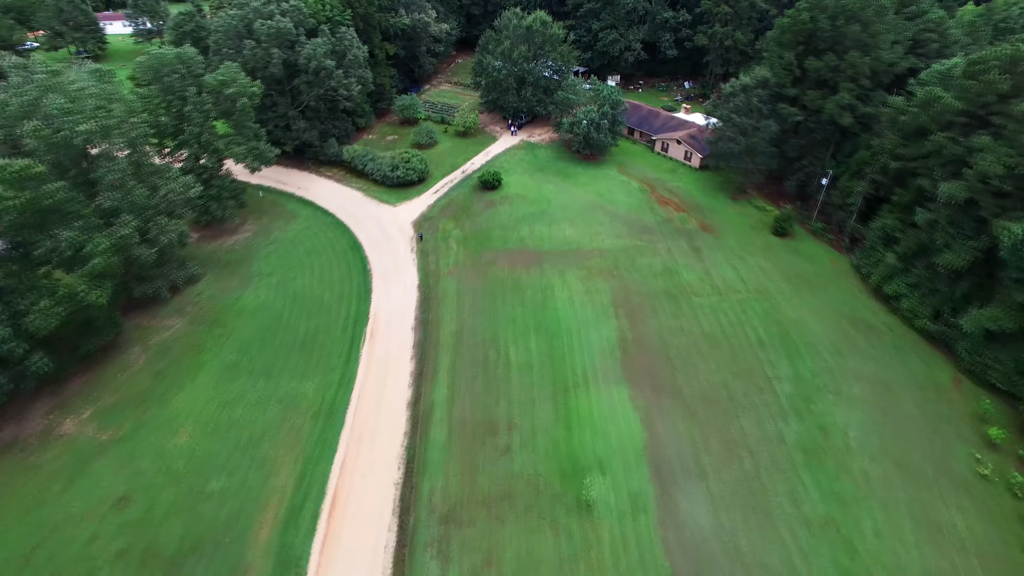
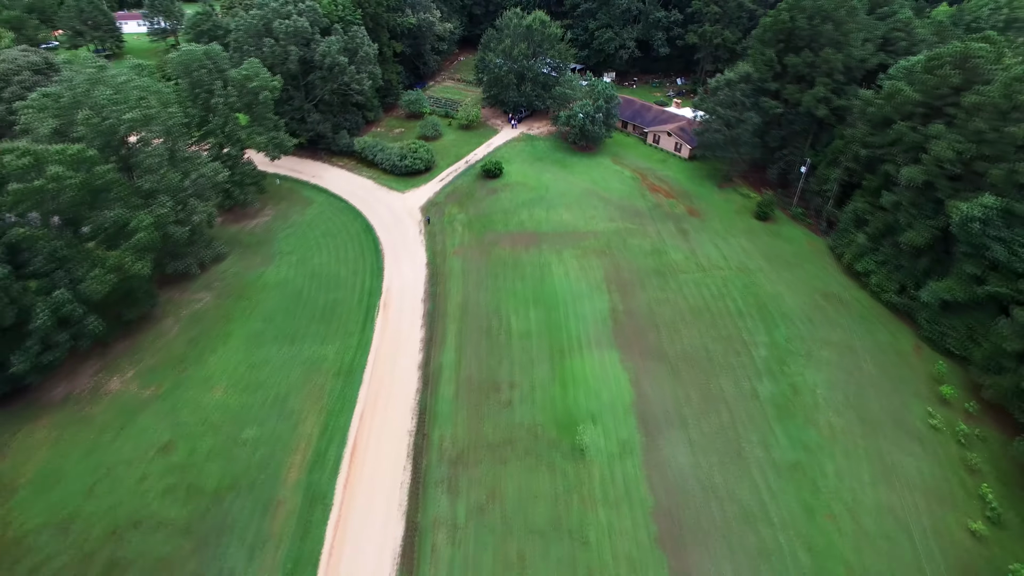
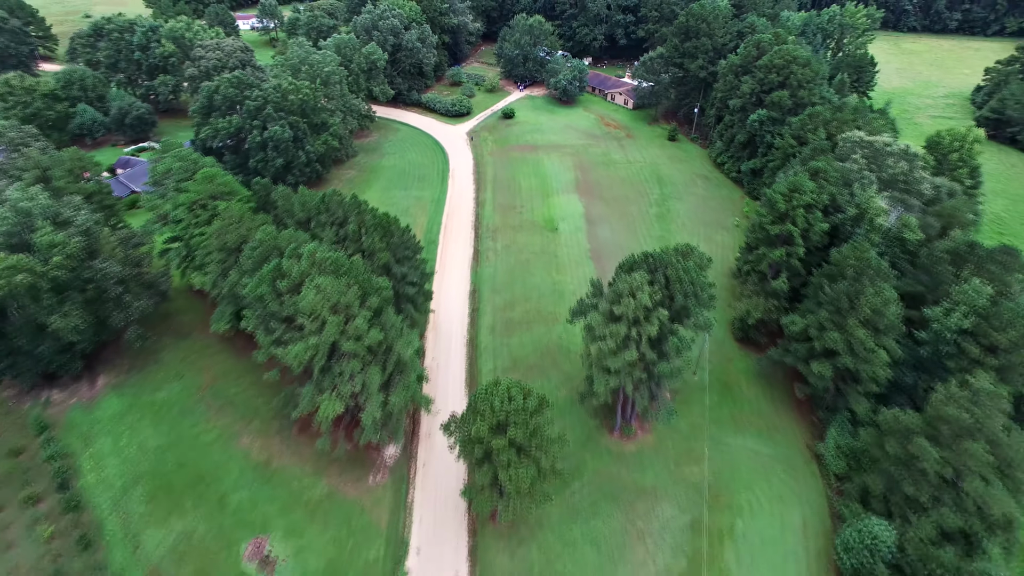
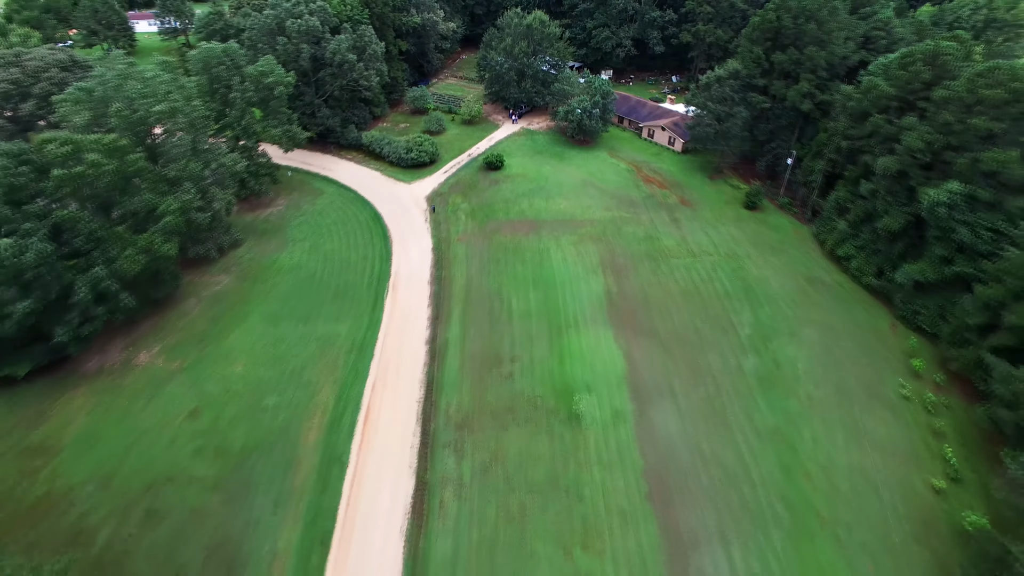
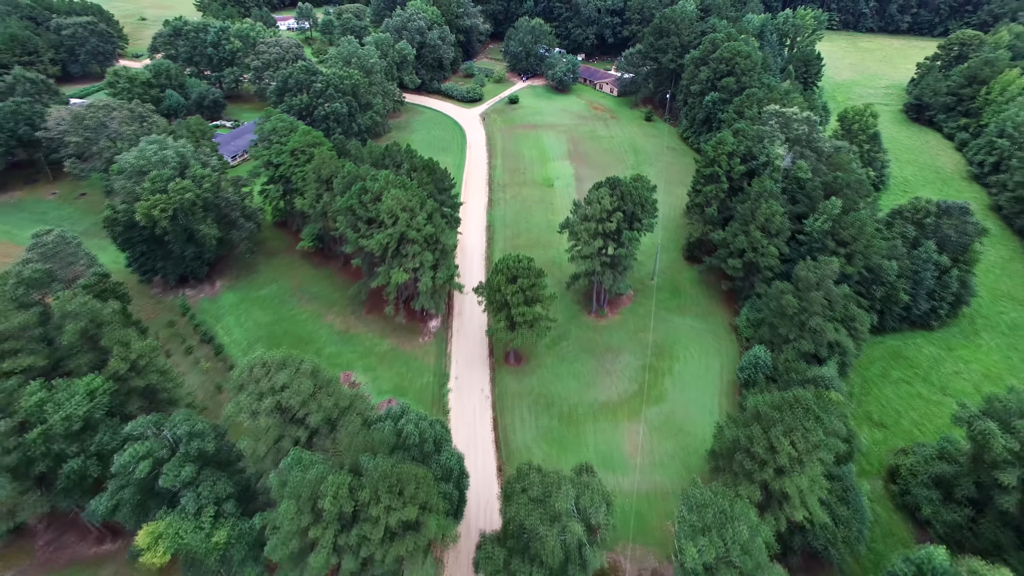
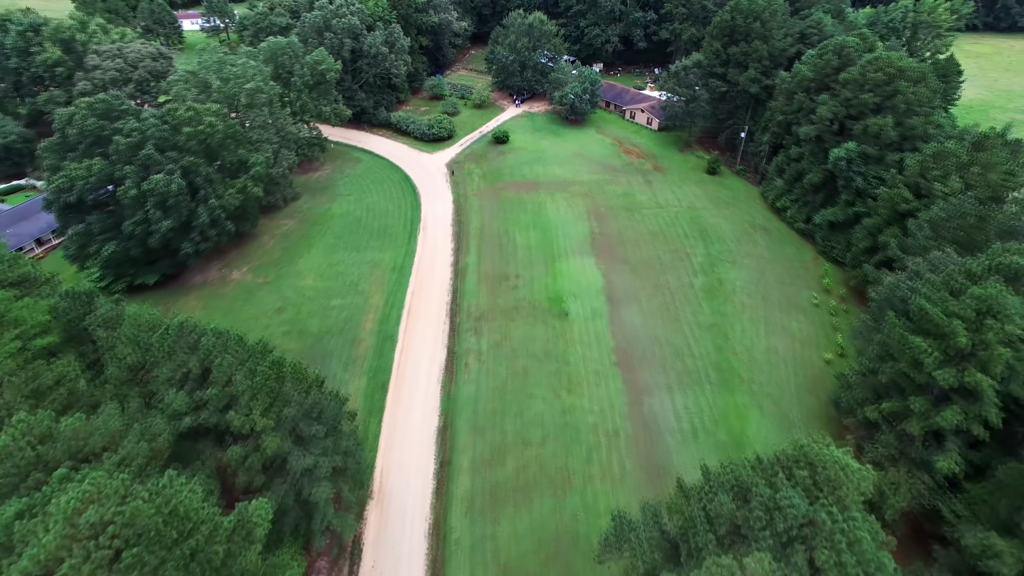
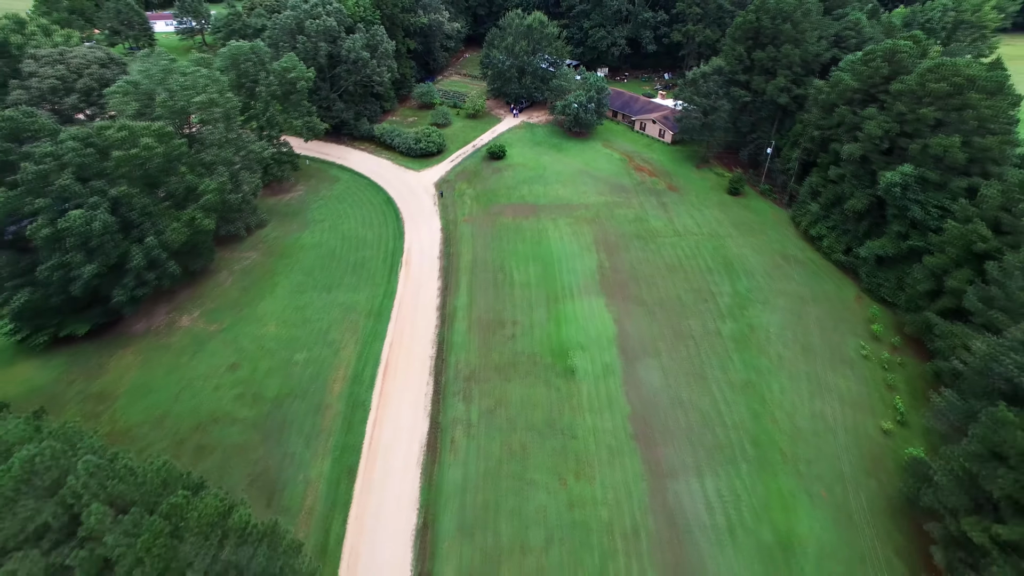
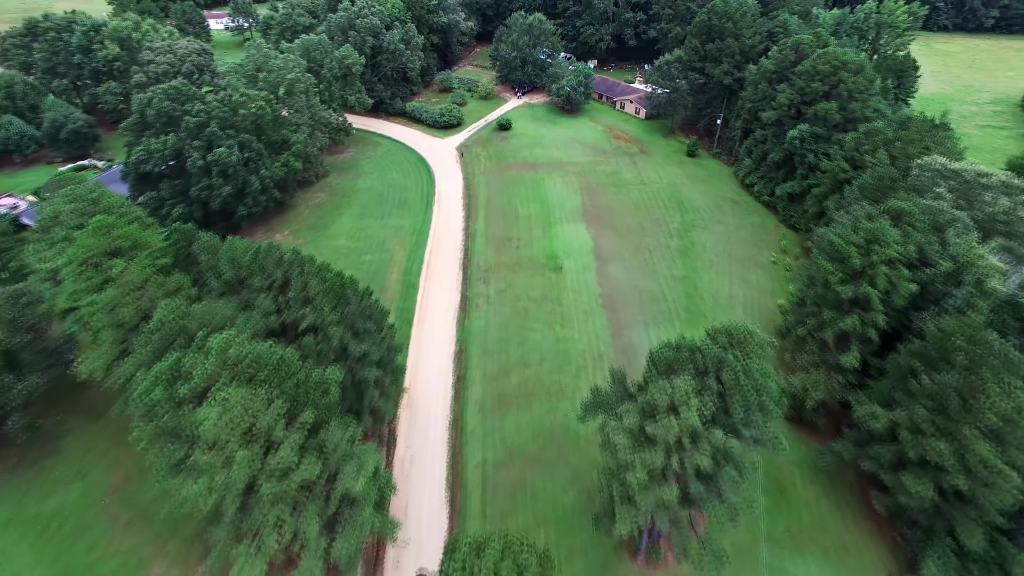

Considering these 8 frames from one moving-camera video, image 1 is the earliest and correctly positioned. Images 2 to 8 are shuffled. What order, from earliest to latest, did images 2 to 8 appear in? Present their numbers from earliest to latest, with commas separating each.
2, 4, 7, 6, 8, 3, 5
